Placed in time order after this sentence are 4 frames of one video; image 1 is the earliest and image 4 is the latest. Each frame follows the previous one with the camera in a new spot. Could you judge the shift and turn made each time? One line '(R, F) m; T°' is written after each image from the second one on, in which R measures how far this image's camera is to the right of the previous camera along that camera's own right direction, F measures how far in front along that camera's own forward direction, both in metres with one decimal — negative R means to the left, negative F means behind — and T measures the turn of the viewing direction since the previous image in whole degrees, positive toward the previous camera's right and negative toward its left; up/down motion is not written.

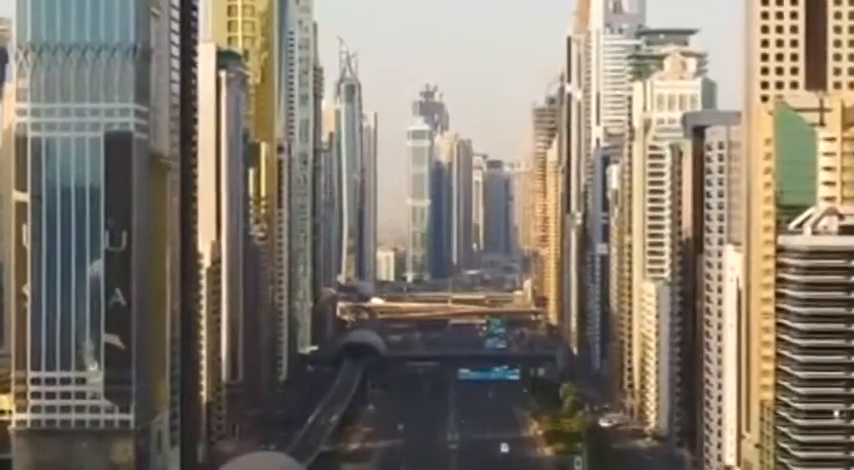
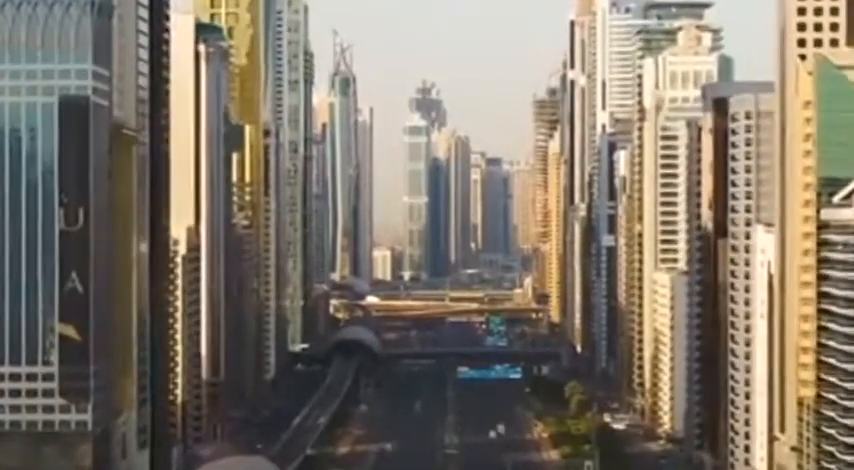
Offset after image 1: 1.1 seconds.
(0.0, +2.2) m; 0°
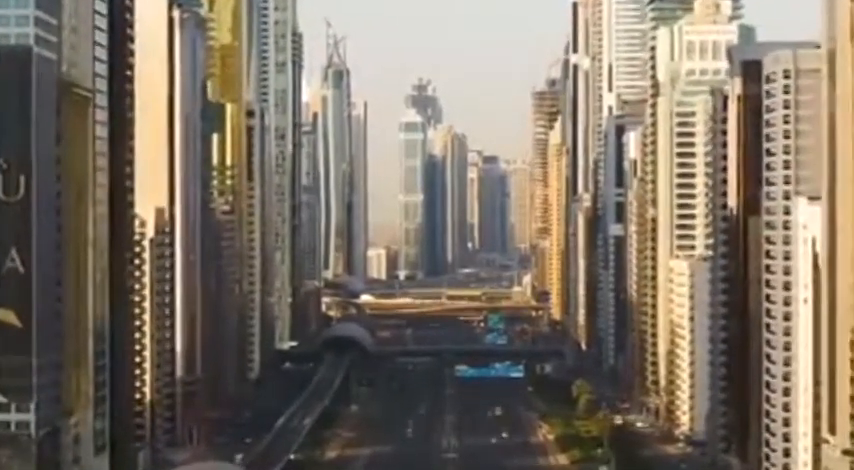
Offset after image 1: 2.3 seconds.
(0.0, +2.4) m; 0°
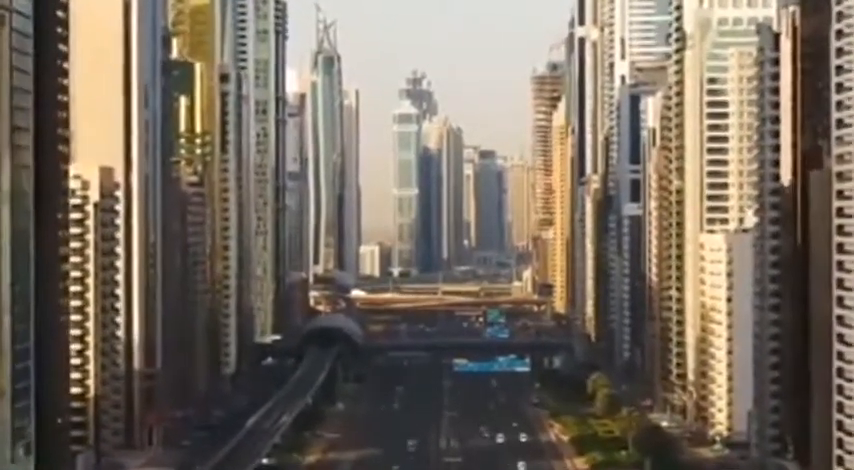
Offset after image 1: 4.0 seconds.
(0.0, +3.4) m; 0°
